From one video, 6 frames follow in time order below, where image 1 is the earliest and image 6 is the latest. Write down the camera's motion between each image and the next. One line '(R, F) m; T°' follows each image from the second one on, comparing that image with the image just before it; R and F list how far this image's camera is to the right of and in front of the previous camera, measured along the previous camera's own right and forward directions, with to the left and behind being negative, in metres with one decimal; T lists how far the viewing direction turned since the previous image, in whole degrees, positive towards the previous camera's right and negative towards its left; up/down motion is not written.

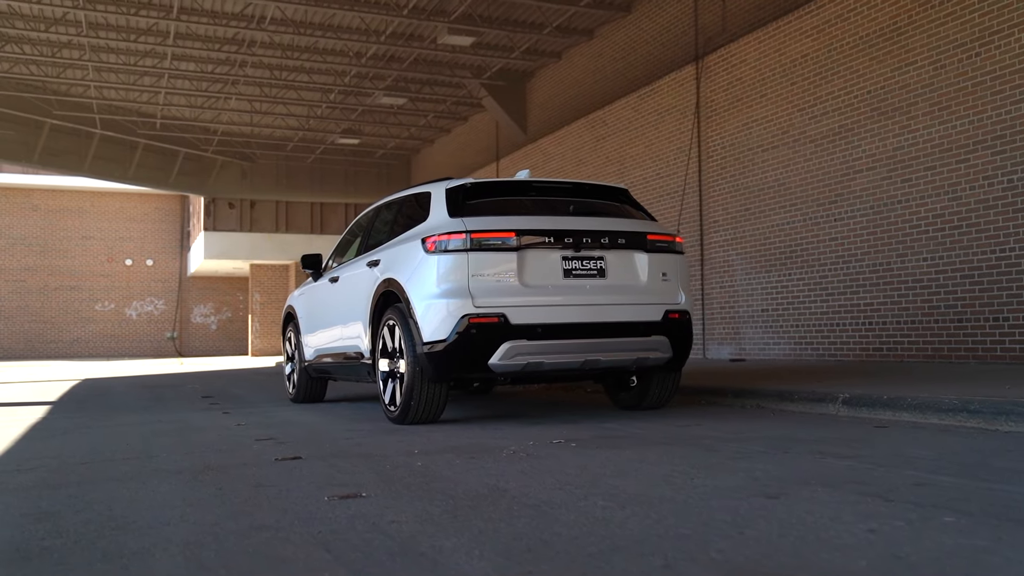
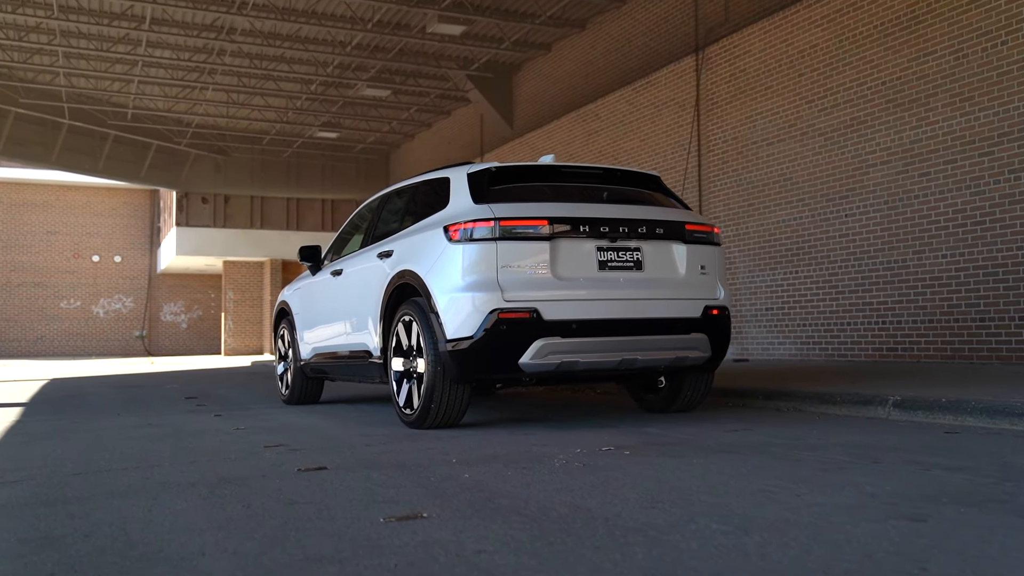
(-0.4, +0.5) m; +2°
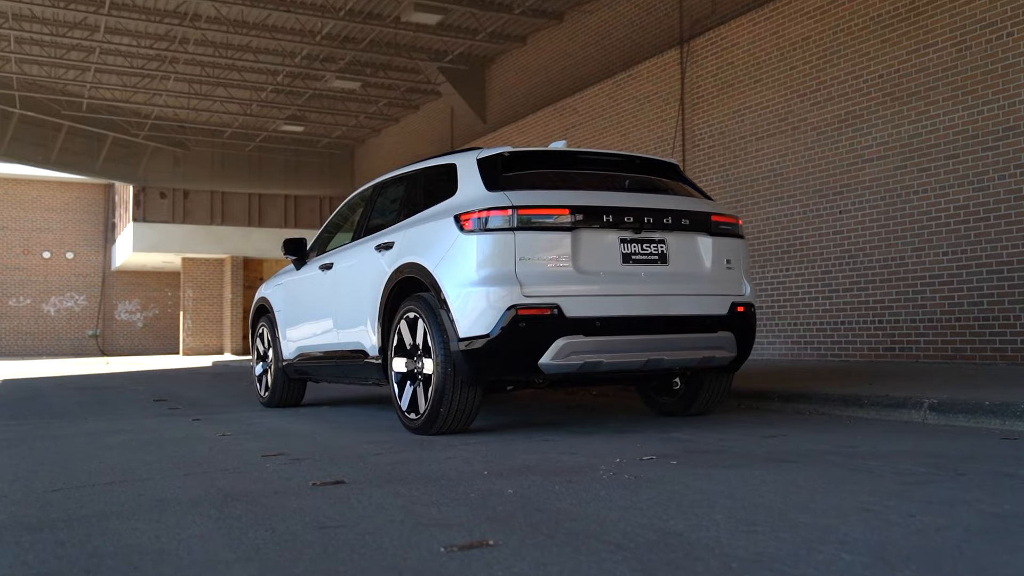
(-0.4, +0.5) m; +3°
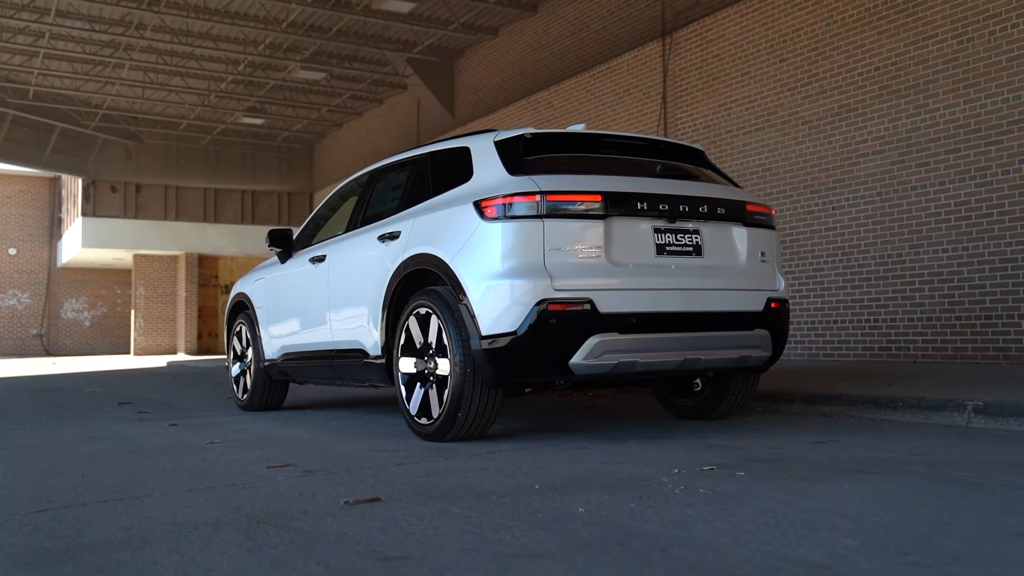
(-0.4, +0.5) m; +3°
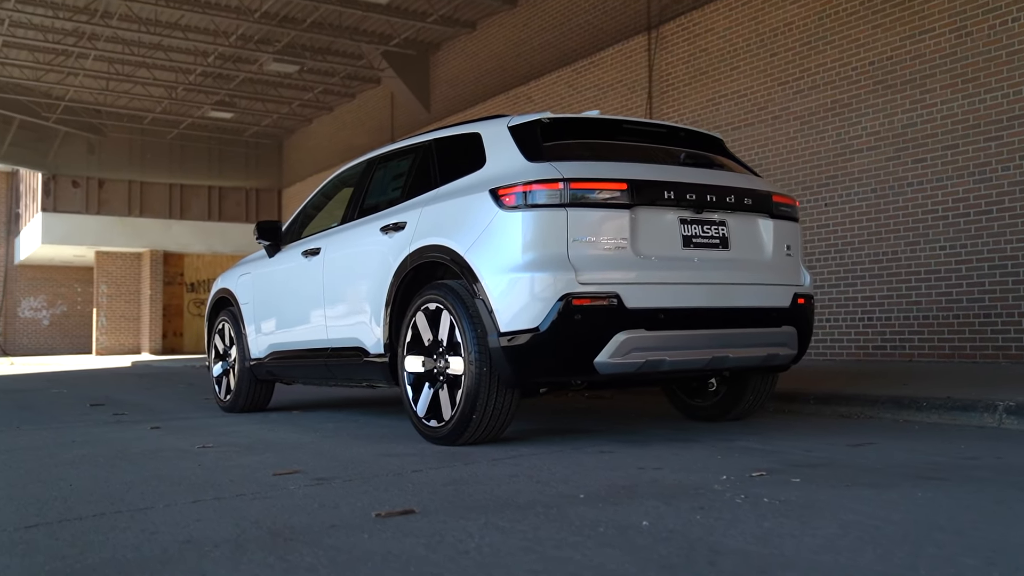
(-0.3, +0.3) m; +2°
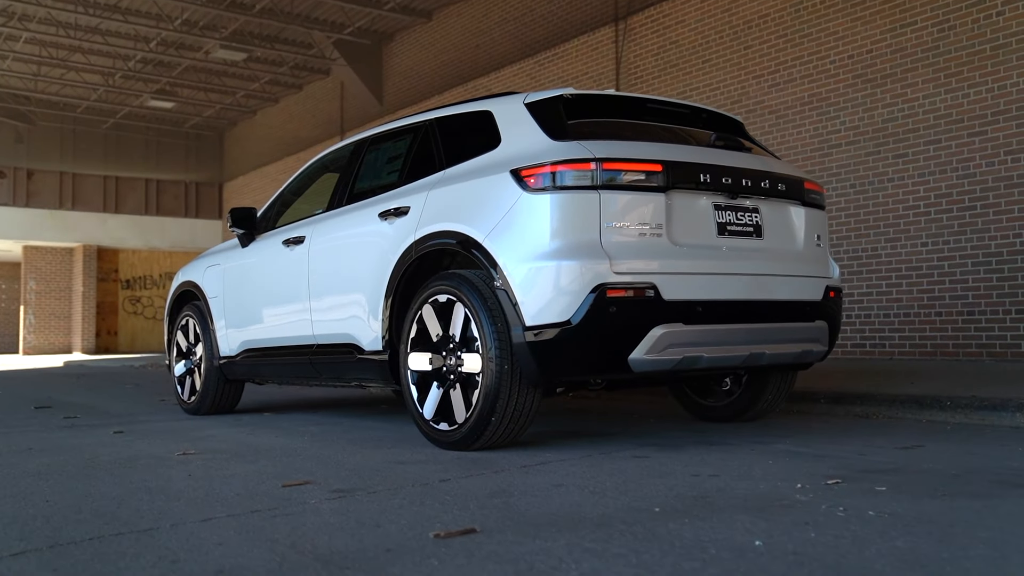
(-0.4, +0.5) m; +4°
